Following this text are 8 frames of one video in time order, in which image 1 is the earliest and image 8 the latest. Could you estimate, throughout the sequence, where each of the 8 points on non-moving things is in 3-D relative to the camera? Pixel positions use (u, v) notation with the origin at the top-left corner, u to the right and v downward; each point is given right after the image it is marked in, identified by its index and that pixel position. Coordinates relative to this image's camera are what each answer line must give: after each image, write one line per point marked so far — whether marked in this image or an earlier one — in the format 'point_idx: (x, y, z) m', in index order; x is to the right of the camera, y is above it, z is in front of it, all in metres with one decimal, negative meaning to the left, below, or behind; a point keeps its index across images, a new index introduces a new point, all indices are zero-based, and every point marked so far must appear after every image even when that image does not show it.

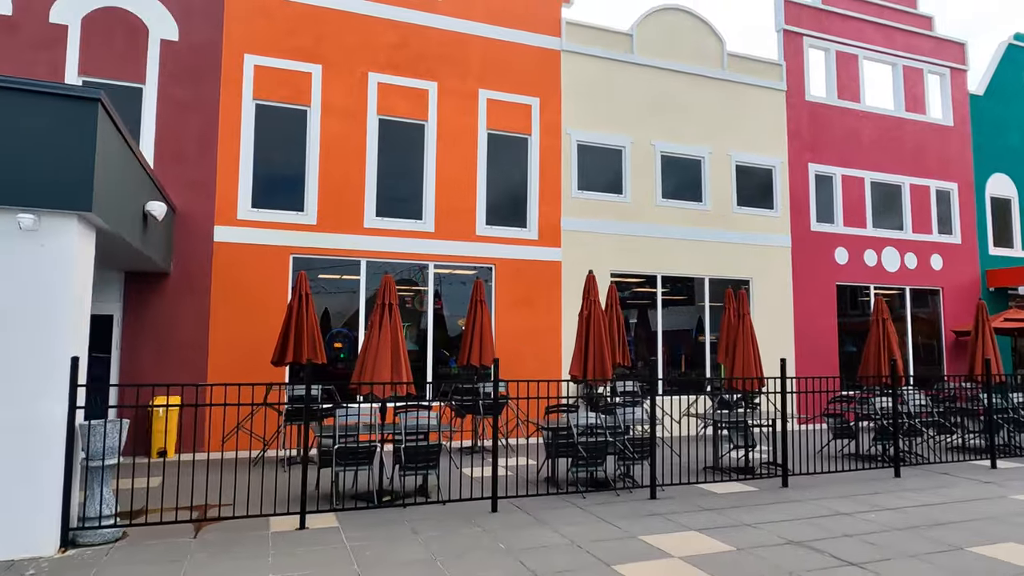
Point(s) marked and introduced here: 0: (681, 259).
0: (+3.5, +0.6, +13.8) m
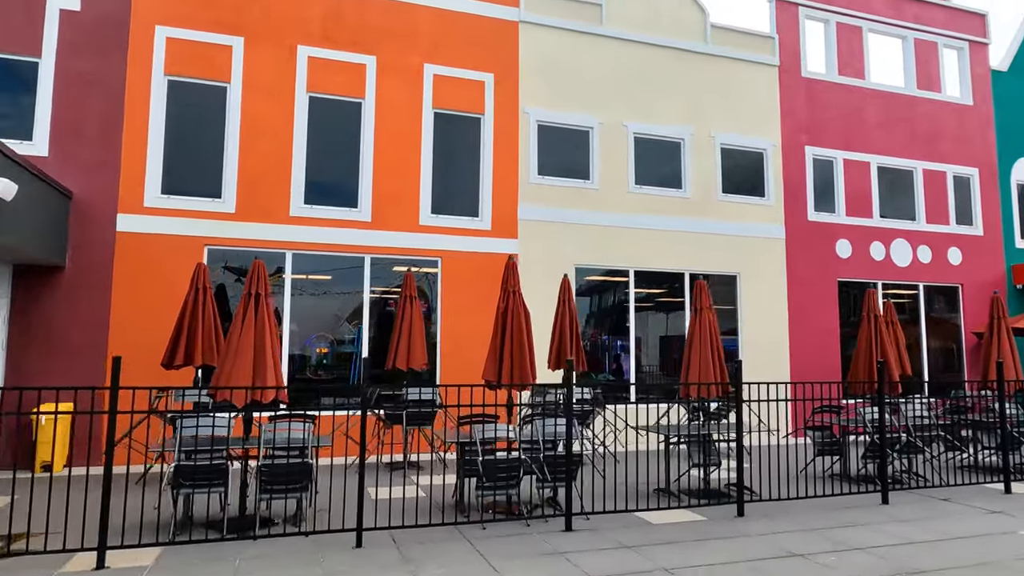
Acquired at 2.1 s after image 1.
0: (+2.7, +0.7, +12.4) m
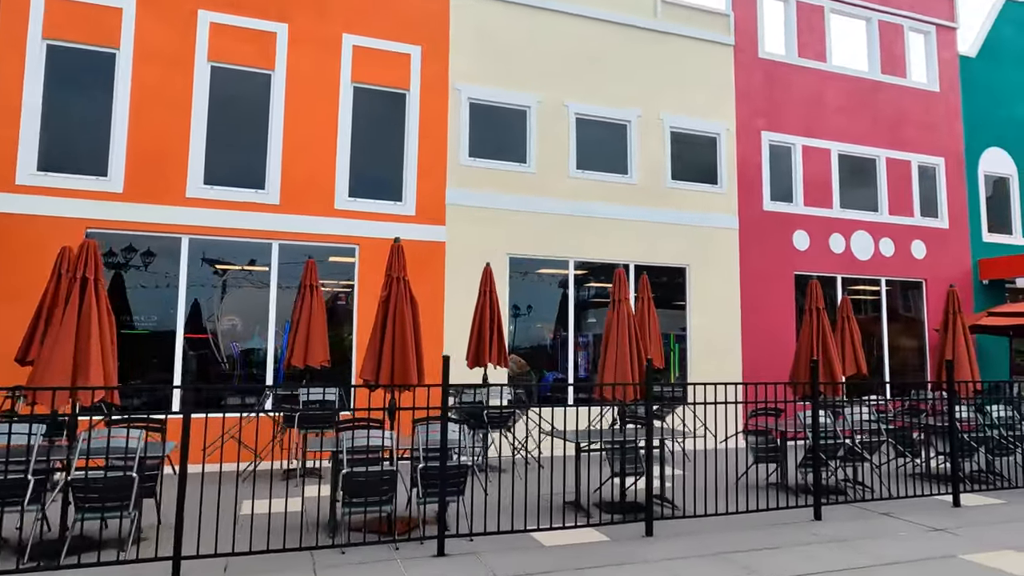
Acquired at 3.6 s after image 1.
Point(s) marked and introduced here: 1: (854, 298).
0: (+1.5, +0.8, +11.5) m
1: (+7.2, -0.2, +13.6) m
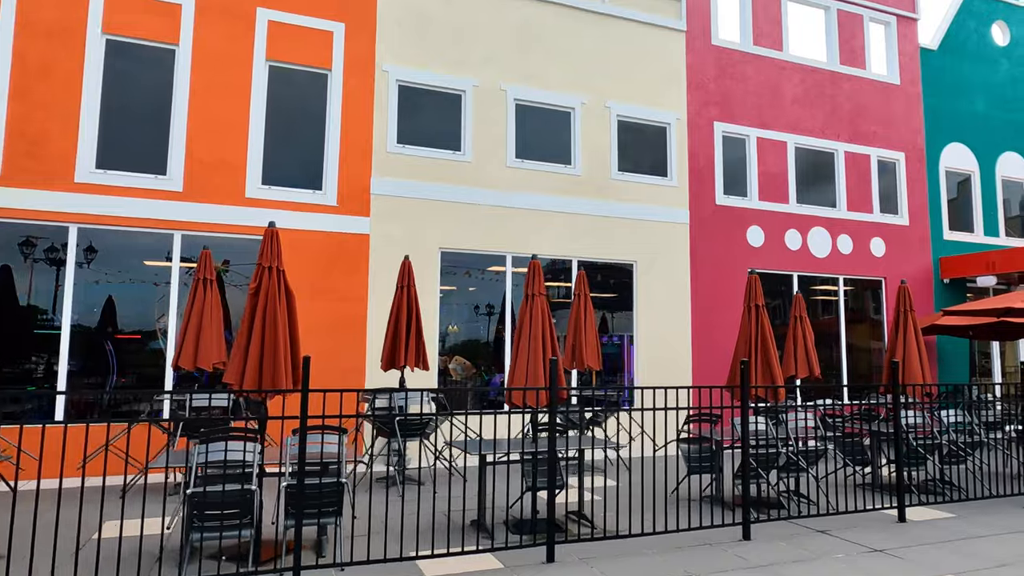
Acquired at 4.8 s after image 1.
0: (+0.4, +0.9, +10.8) m
1: (+6.1, -0.2, +13.1) m
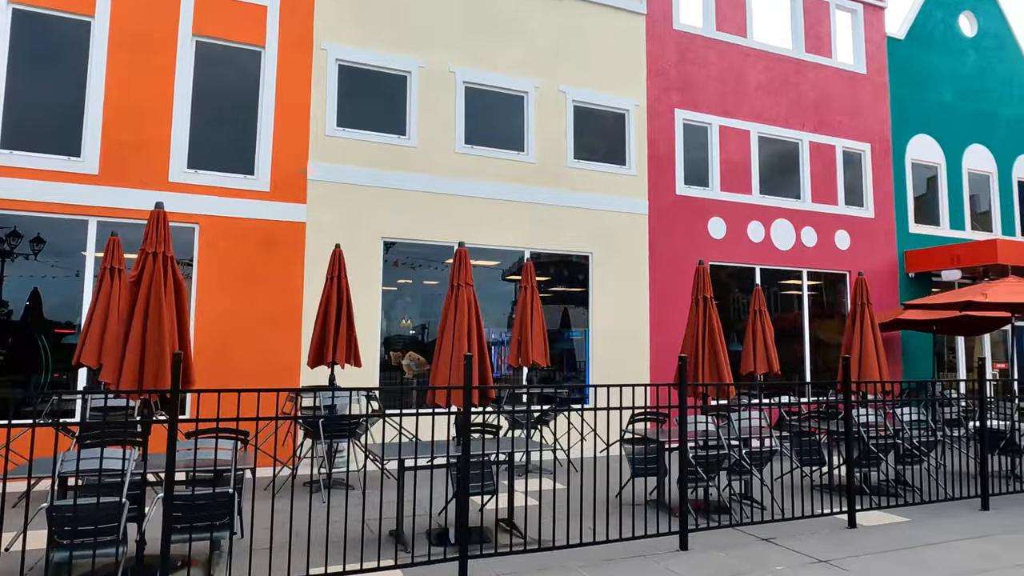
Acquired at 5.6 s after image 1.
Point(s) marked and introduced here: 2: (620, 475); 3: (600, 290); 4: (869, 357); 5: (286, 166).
0: (-0.4, +1.0, +10.3) m
1: (+5.2, -0.1, +12.7) m
2: (+1.3, -2.3, +8.1) m
3: (+1.5, 0.0, +11.0) m
4: (+4.7, -0.9, +8.6) m
5: (-3.2, +1.7, +9.3) m
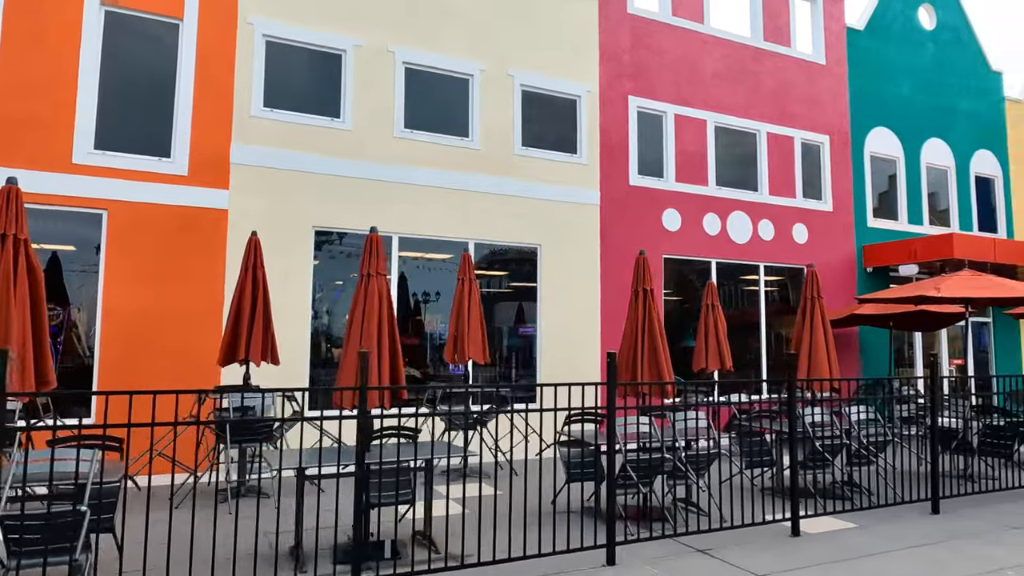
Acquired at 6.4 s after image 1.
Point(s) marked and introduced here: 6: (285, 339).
0: (-1.2, +1.1, +9.8) m
1: (+4.3, 0.0, +12.4) m
2: (+0.6, -2.2, +7.6) m
3: (+0.6, +0.1, +10.5) m
4: (+3.9, -0.8, +8.2) m
5: (-4.0, +1.8, +8.6) m
6: (-3.0, -0.7, +8.7) m
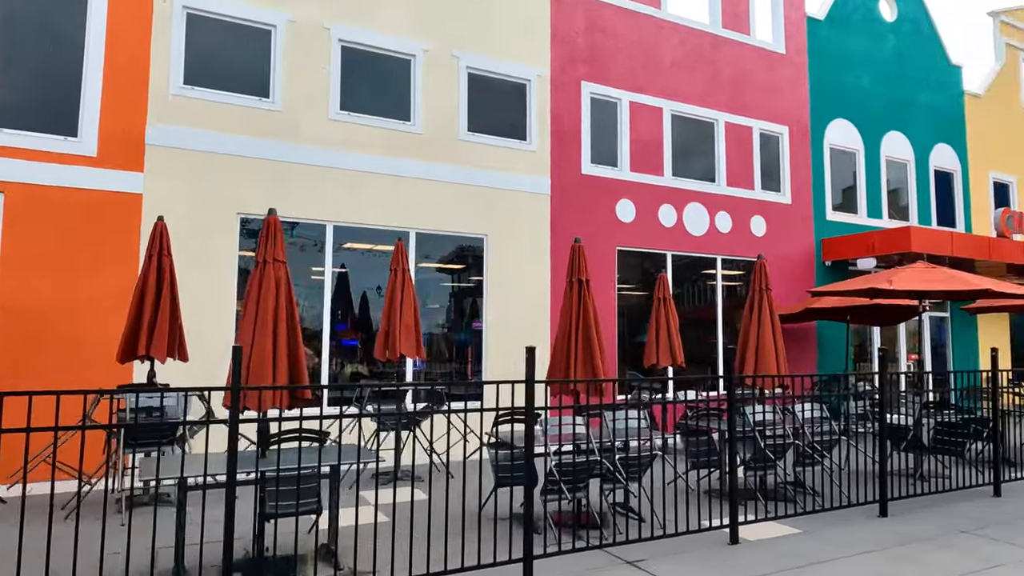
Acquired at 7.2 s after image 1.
0: (-2.0, +1.2, +9.2) m
1: (+3.4, +0.2, +12.0) m
2: (-0.2, -2.1, +7.1) m
3: (-0.3, +0.2, +10.0) m
4: (+3.1, -0.7, +7.9) m
5: (-4.7, +1.9, +8.0) m
6: (-3.8, -0.6, +8.1) m
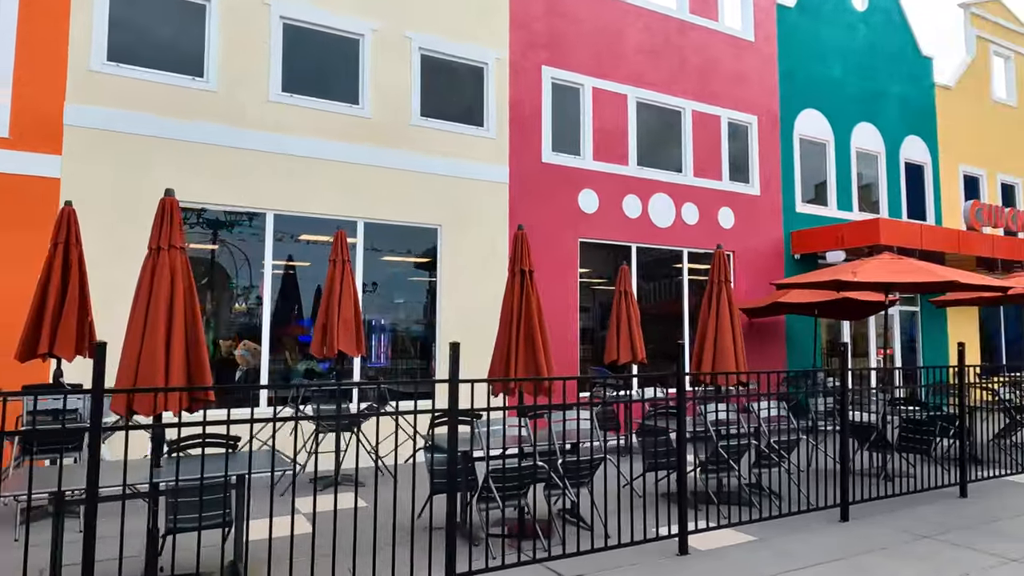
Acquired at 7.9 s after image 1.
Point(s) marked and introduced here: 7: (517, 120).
0: (-2.7, +1.3, +8.7) m
1: (+2.7, +0.3, +11.7) m
2: (-0.7, -2.0, +6.7) m
3: (-0.9, +0.3, +9.6) m
4: (+2.5, -0.6, +7.5) m
5: (-5.3, +2.0, +7.3) m
6: (-4.4, -0.5, +7.6) m
7: (+0.1, +2.6, +10.3) m
